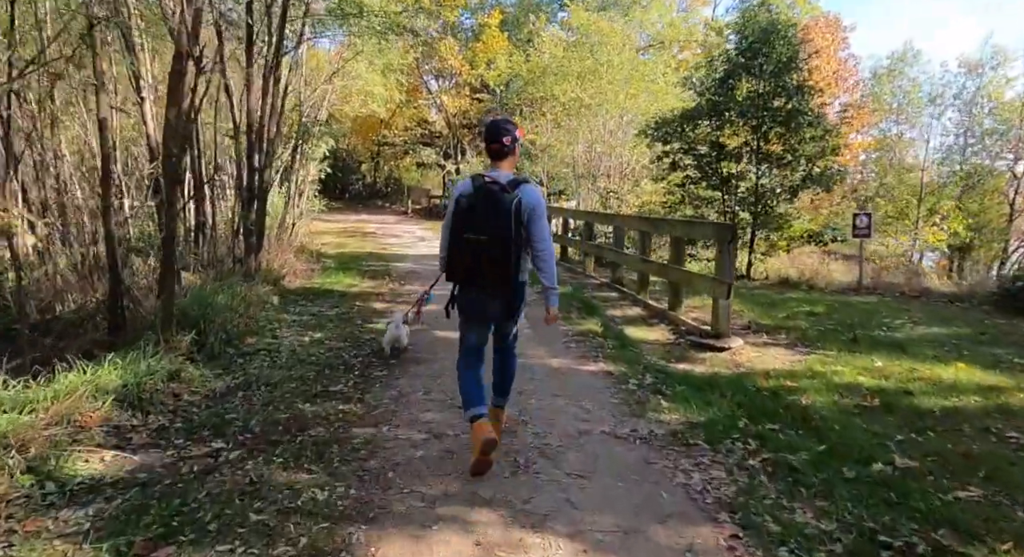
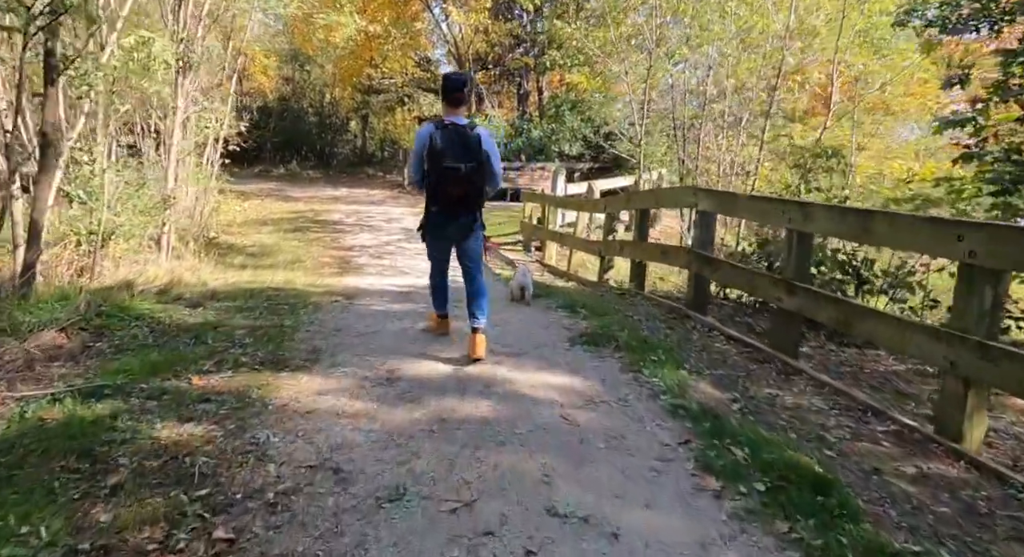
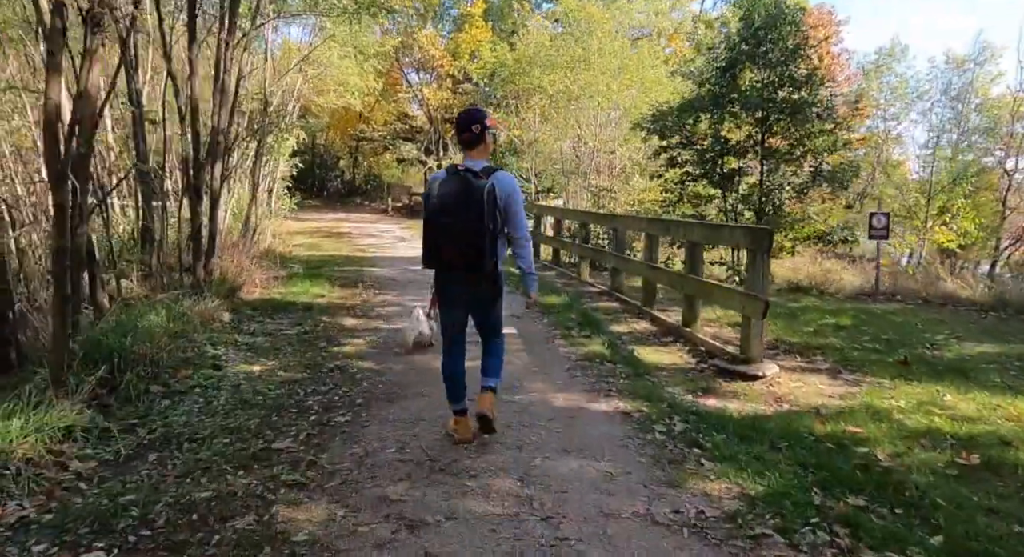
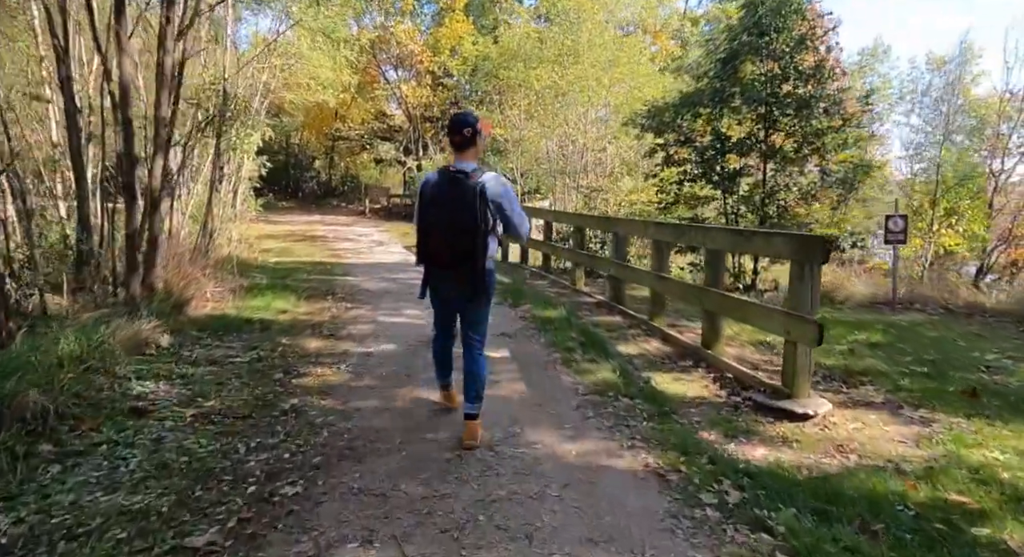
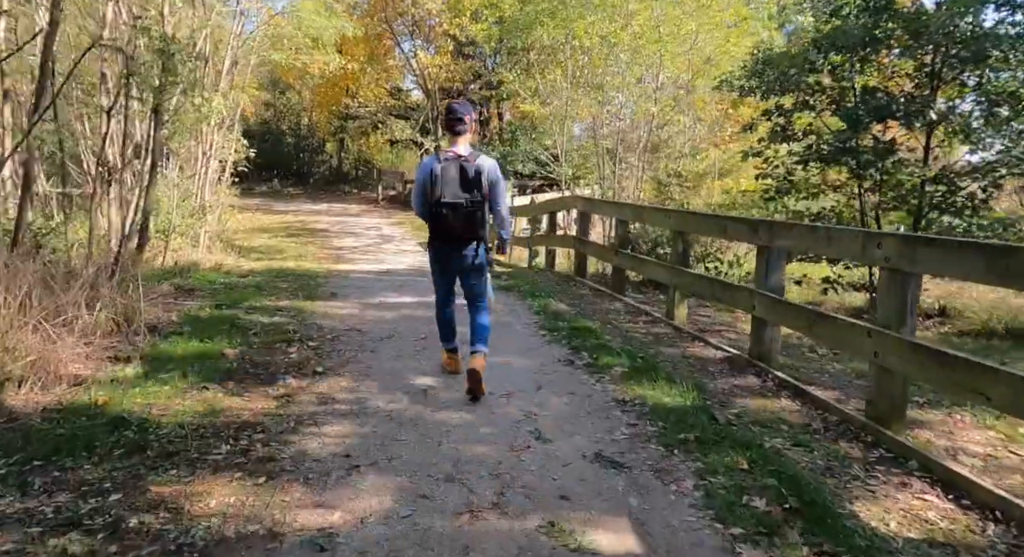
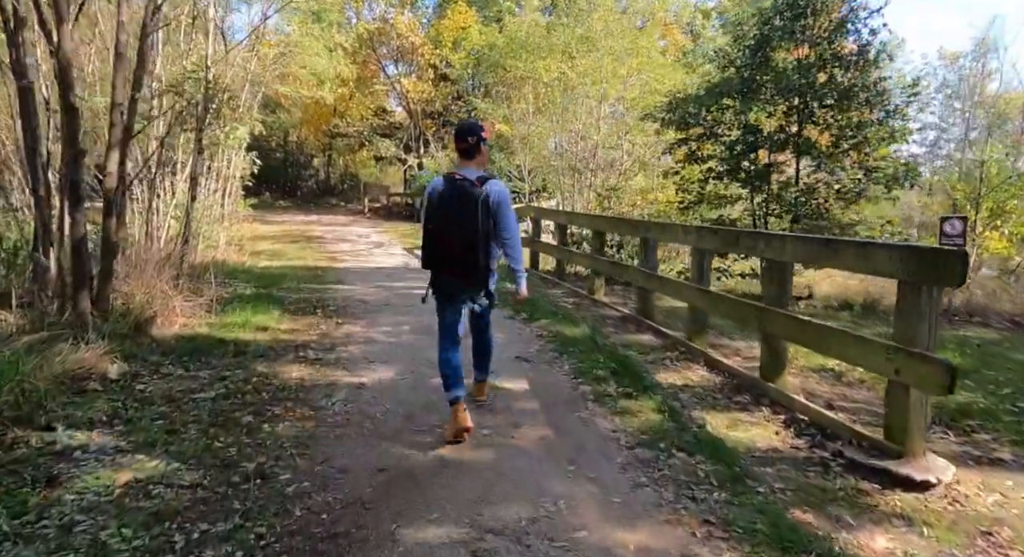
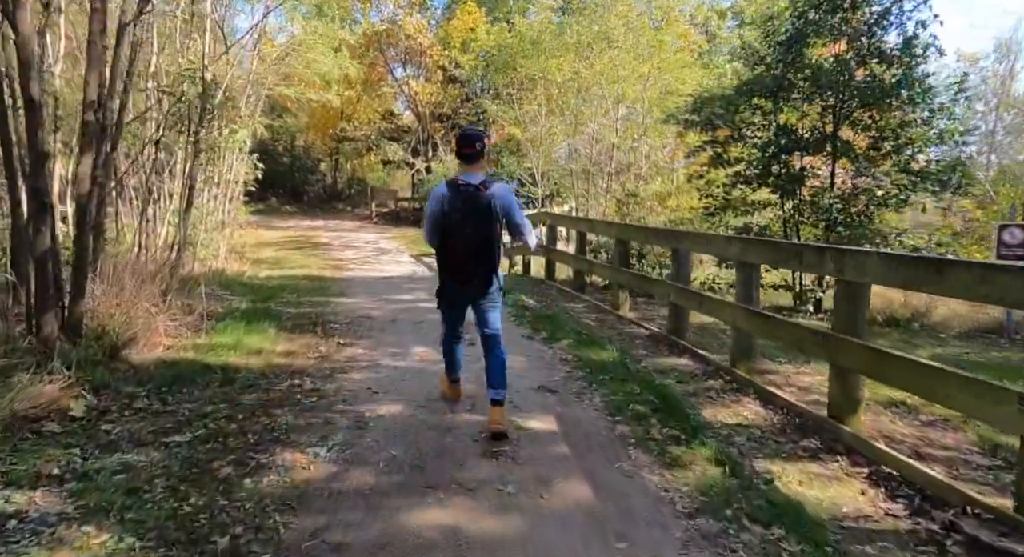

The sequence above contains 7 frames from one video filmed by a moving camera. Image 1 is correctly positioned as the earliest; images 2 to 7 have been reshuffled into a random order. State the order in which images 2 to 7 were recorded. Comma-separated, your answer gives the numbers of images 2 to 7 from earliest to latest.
3, 4, 6, 7, 5, 2
